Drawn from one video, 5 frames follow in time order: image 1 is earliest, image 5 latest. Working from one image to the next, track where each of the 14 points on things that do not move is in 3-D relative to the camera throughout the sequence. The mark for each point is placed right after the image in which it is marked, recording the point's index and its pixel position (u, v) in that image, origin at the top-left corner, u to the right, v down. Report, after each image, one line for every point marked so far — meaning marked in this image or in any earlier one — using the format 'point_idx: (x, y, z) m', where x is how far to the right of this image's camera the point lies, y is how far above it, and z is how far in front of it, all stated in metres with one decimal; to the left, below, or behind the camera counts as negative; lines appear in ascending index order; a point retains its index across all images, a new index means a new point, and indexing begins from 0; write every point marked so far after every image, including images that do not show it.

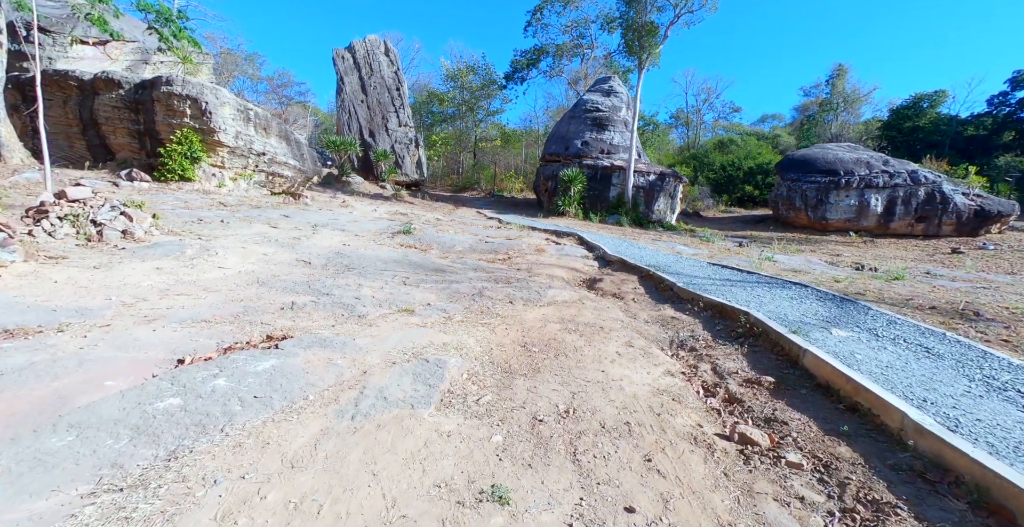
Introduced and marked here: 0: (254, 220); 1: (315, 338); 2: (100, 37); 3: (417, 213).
0: (-6.1, +1.0, +9.6) m
1: (-1.5, -0.6, +3.1) m
2: (-15.8, +8.6, +15.7) m
3: (-3.5, +1.9, +14.8) m
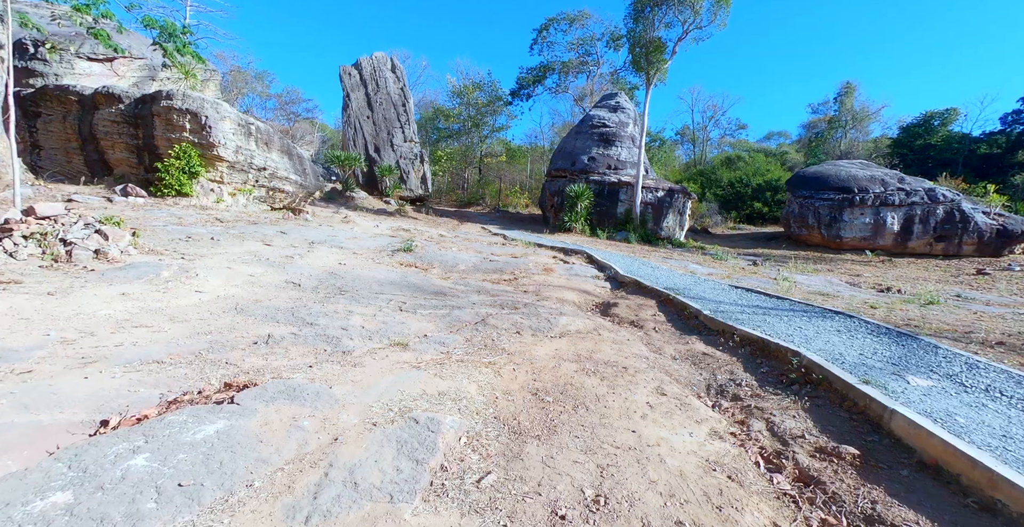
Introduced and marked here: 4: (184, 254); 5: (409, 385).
0: (-6.0, +0.6, +9.1) m
1: (-1.4, -0.8, +2.5) m
2: (-15.5, +8.0, +15.6) m
3: (-3.3, +1.3, +14.3) m
4: (-5.1, +0.1, +6.3) m
5: (-0.7, -0.8, +2.7) m
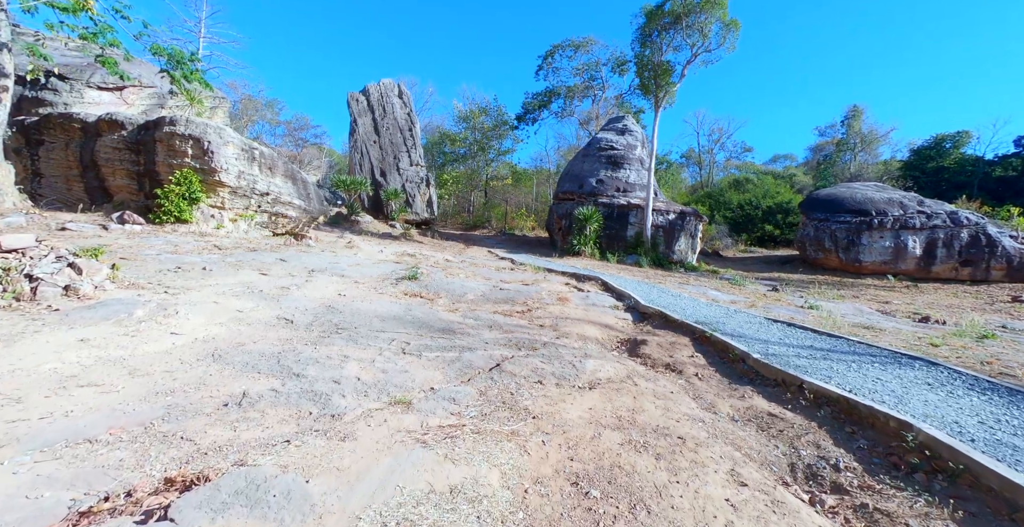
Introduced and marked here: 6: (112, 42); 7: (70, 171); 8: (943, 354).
0: (-5.7, 0.0, +8.6) m
1: (-1.3, -1.0, +1.9) m
2: (-15.2, +7.0, +15.6) m
3: (-3.0, +0.3, +13.8) m
4: (-4.9, -0.3, +5.7) m
5: (-0.5, -1.1, +2.1) m
6: (-12.3, +6.8, +12.4) m
7: (-13.7, +2.9, +12.6) m
8: (+5.5, -1.2, +5.1) m
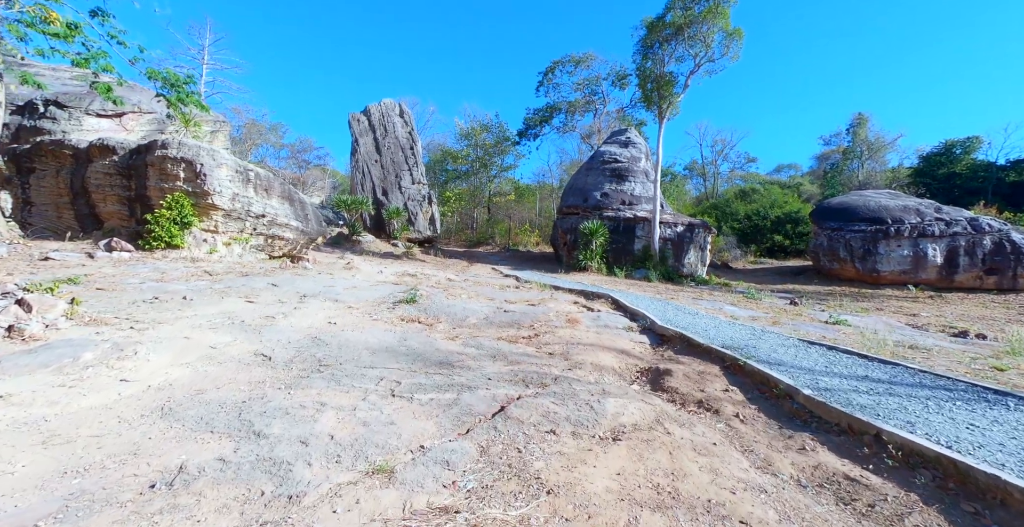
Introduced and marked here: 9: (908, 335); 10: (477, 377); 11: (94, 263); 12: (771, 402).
0: (-5.6, -0.6, +8.1) m
1: (-1.2, -1.2, +1.3) m
2: (-15.2, +5.9, +15.5) m
3: (-2.8, -0.3, +13.3) m
4: (-4.8, -0.7, +5.2) m
5: (-0.5, -1.3, +1.4) m
6: (-12.3, +5.9, +12.2) m
7: (-13.7, +2.0, +12.2) m
8: (+5.6, -1.3, +4.4) m
9: (+8.4, -1.5, +8.5) m
10: (-0.4, -1.3, +4.5) m
11: (-9.8, 0.0, +9.5) m
12: (+2.5, -1.3, +3.9) m
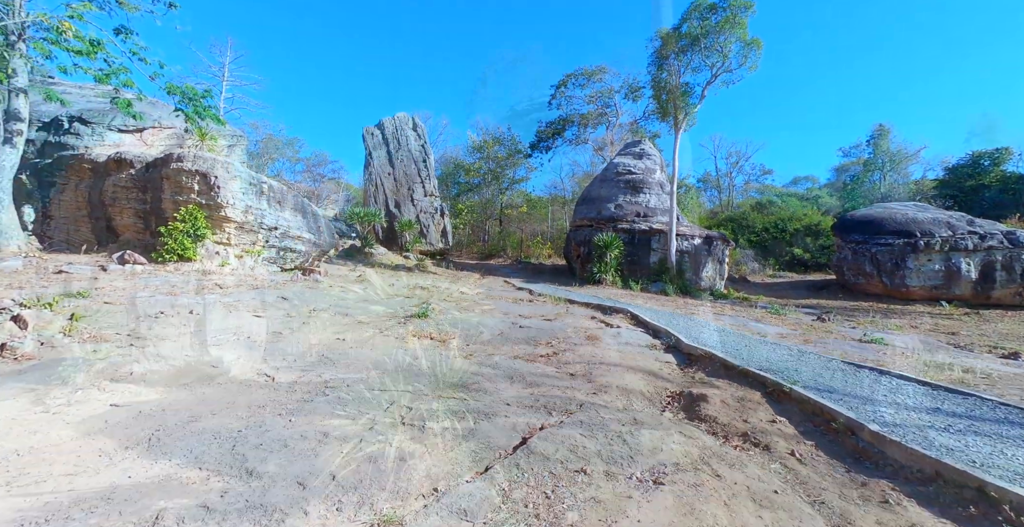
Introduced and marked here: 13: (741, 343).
0: (-5.3, -0.8, +7.8) m
1: (-1.1, -1.3, +0.9) m
2: (-14.7, +5.5, +15.7) m
3: (-2.4, -0.8, +13.0) m
4: (-4.6, -0.9, +4.9) m
5: (-0.4, -1.3, +1.1) m
6: (-11.8, +5.6, +12.4) m
7: (-13.2, +1.6, +12.3) m
8: (+5.8, -1.5, +3.9) m
9: (+8.7, -1.8, +7.8) m
10: (-0.2, -1.4, +4.1) m
11: (-9.5, -0.3, +9.4) m
12: (+2.7, -1.5, +3.4) m
13: (+4.2, -1.5, +7.4) m
